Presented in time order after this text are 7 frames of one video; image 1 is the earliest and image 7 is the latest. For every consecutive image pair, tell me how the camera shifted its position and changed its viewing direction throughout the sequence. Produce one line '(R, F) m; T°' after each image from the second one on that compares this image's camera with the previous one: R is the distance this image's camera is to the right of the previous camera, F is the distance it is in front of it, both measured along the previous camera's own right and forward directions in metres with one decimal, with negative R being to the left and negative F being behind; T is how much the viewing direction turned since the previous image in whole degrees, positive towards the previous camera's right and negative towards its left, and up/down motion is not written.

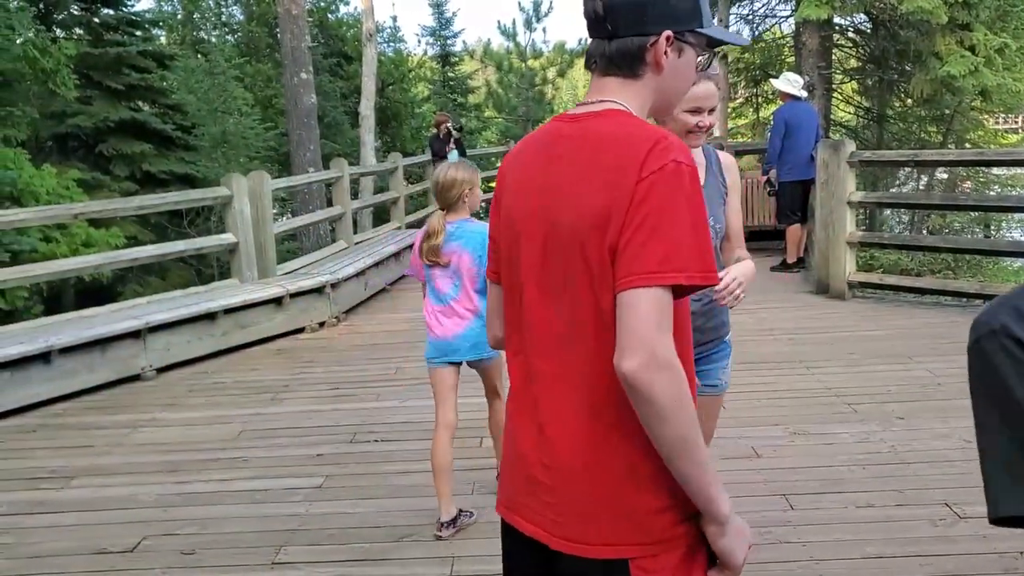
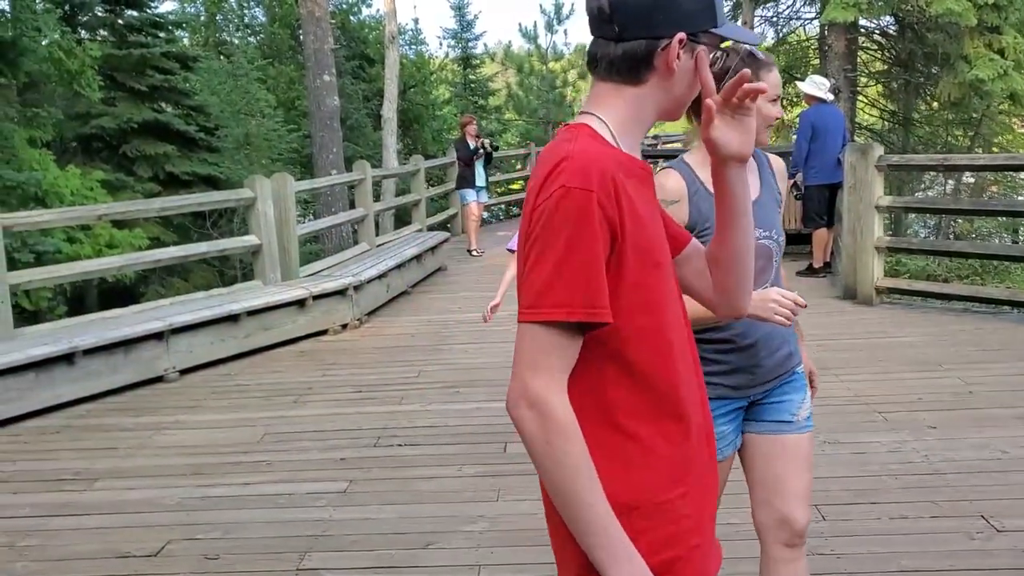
(0.0, 0.0) m; -1°
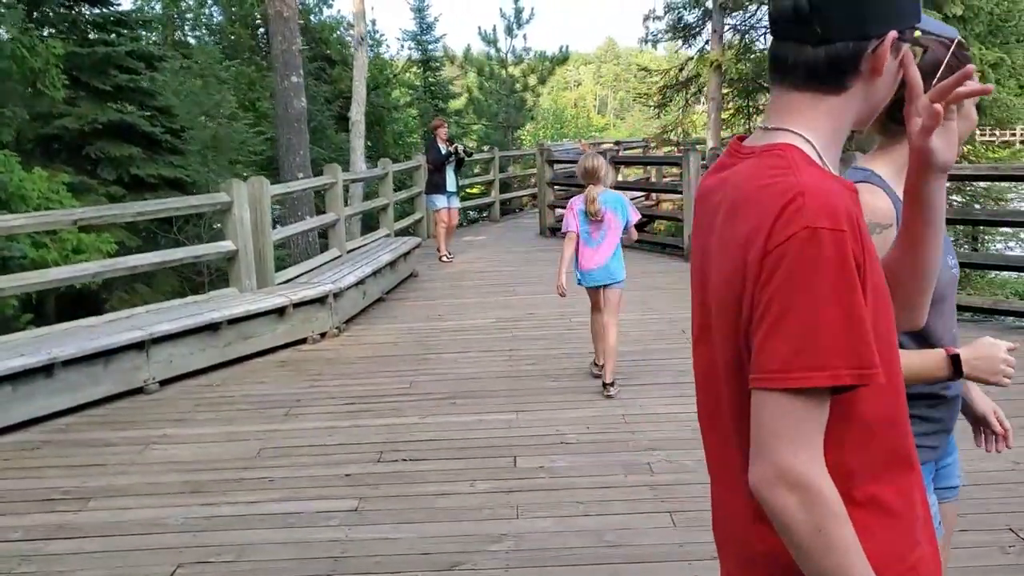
(-0.2, +0.1) m; +3°
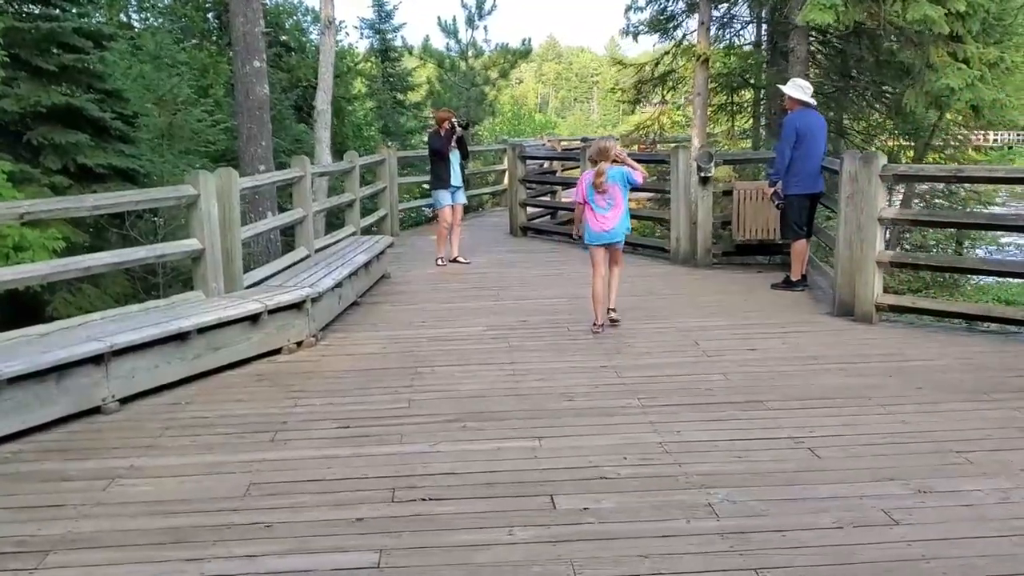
(-0.3, +0.5) m; +4°
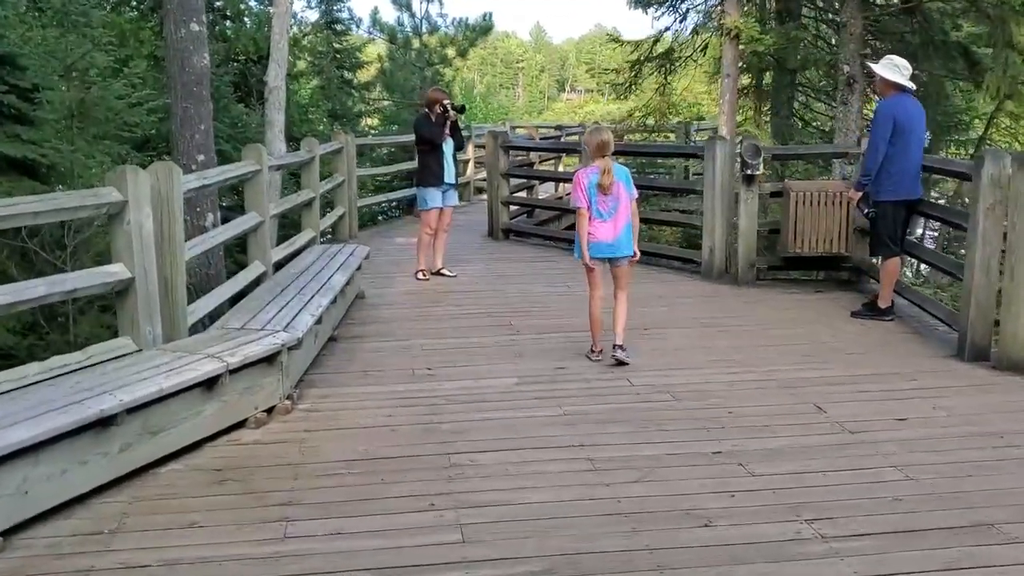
(-0.5, +1.5) m; +4°
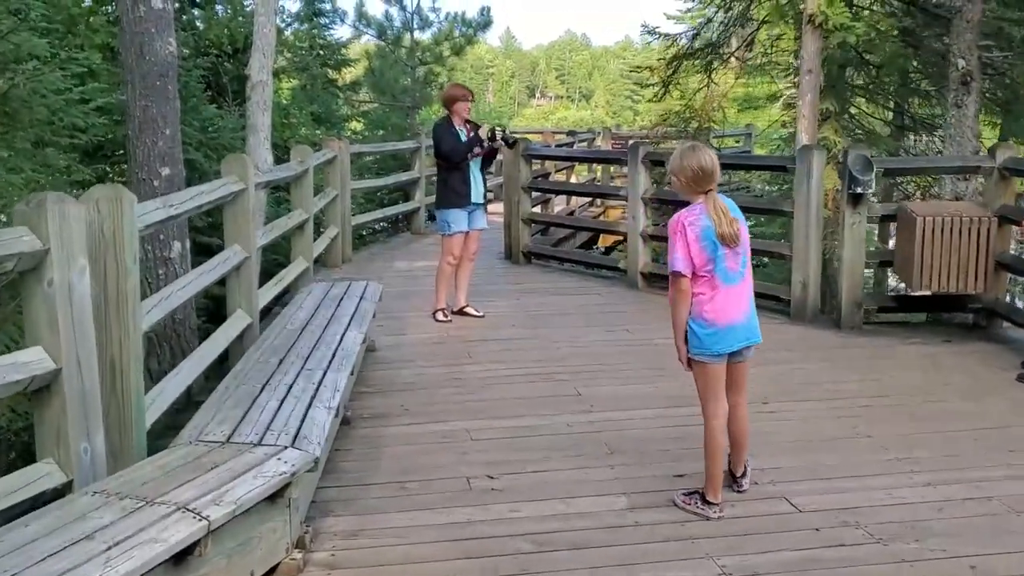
(-0.4, +1.4) m; +2°
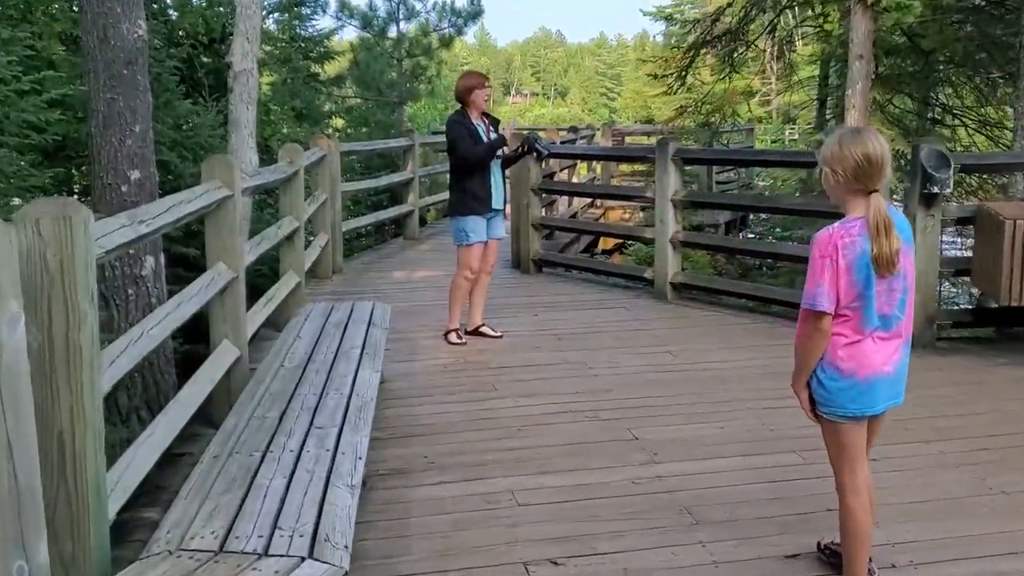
(-0.2, +0.7) m; +1°
